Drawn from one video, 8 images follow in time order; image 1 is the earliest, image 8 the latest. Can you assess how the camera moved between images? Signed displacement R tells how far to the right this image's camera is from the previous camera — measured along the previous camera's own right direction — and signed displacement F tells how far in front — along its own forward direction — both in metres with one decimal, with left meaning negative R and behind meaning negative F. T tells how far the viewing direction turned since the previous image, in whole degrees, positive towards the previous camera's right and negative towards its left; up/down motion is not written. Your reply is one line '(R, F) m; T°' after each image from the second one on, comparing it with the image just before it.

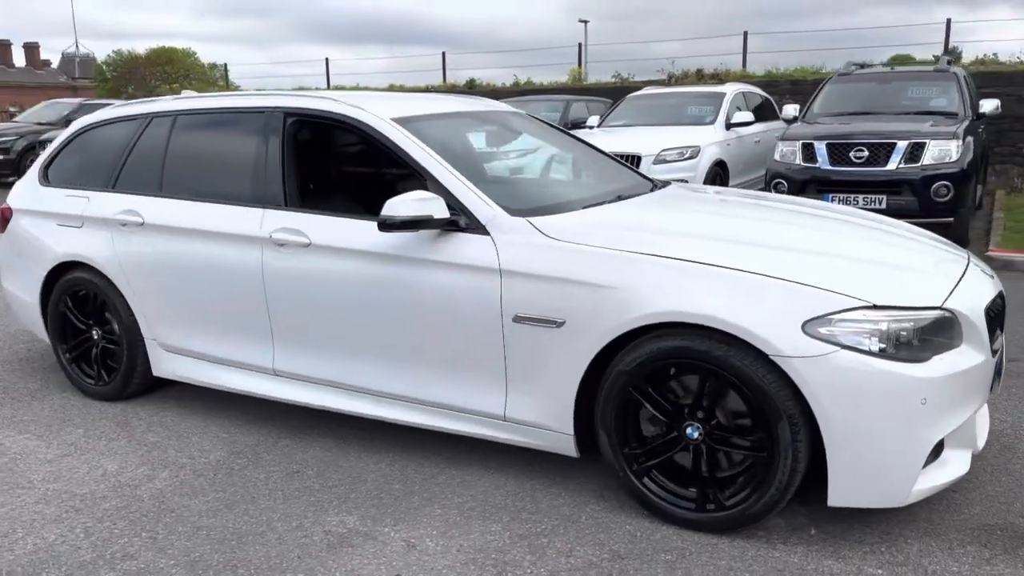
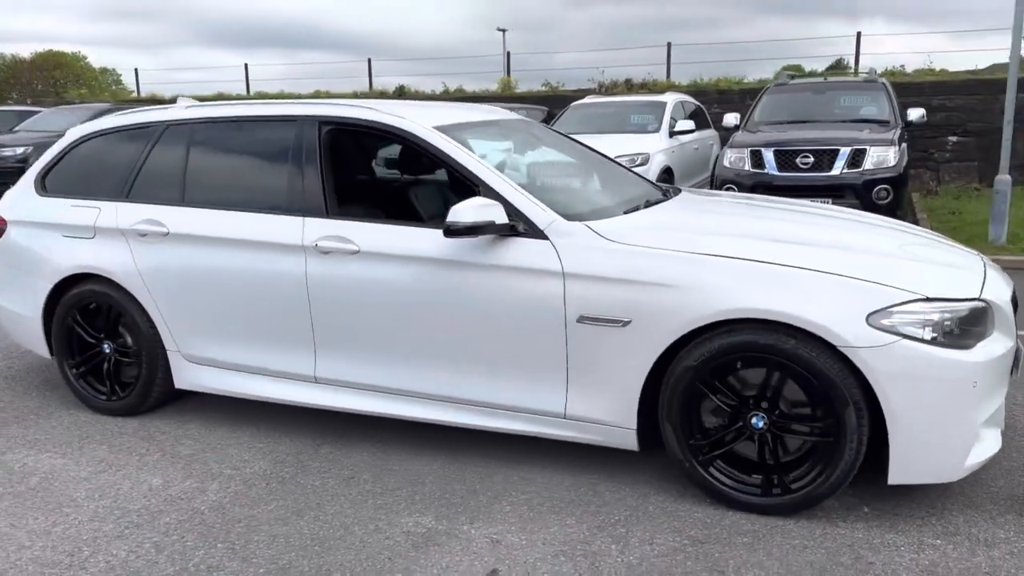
(-0.6, -0.1) m; +6°
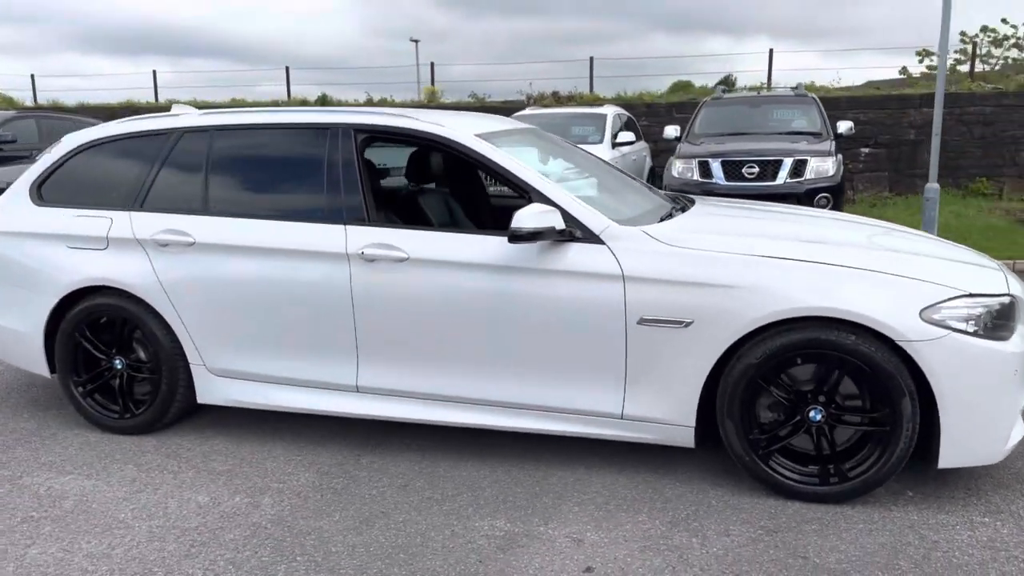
(-0.6, 0.0) m; +7°
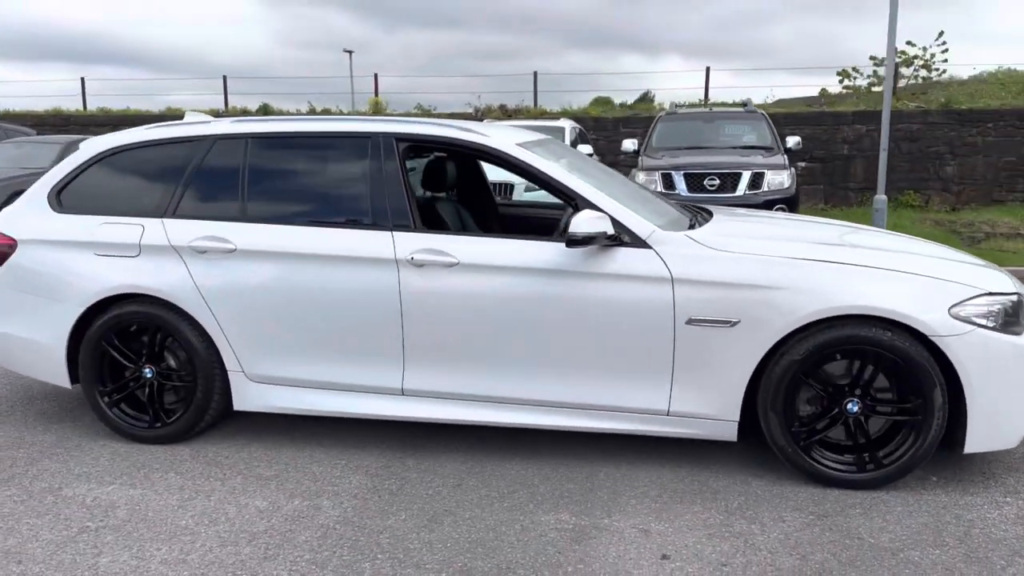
(-0.6, -0.1) m; +5°
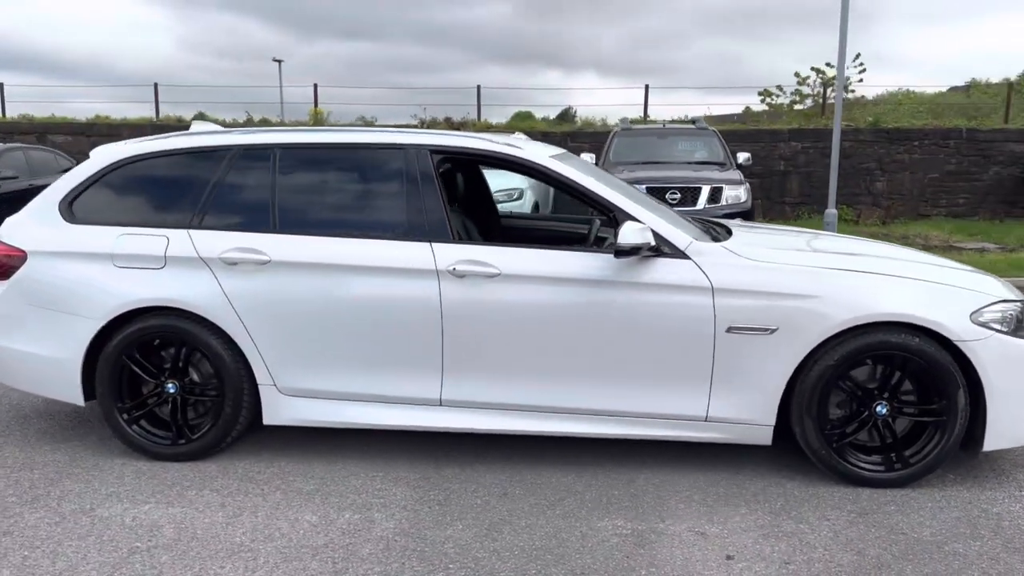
(-0.5, 0.0) m; +5°
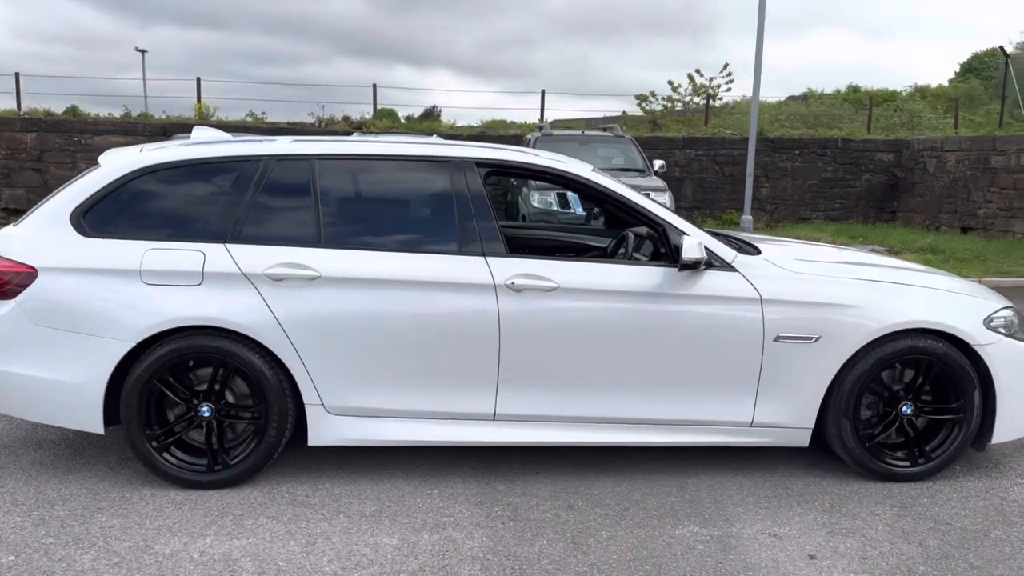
(-0.9, +0.1) m; +9°
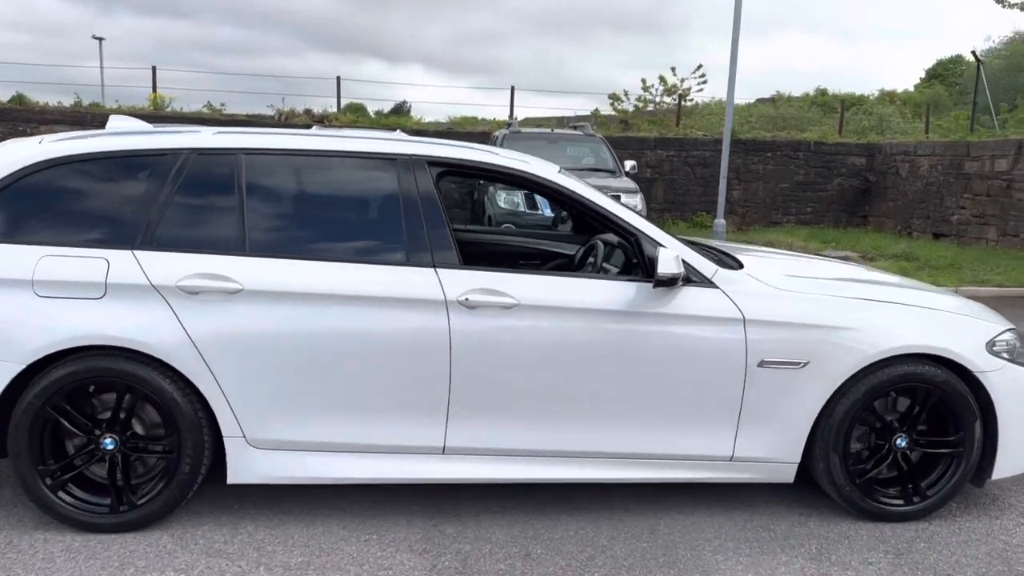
(+0.1, +0.4) m; +2°
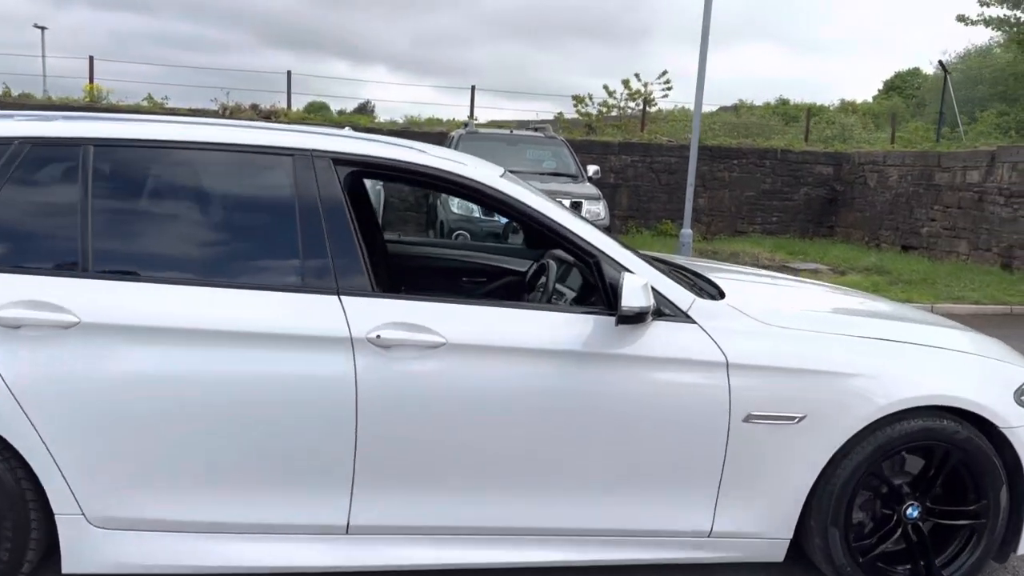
(+0.1, +0.7) m; +3°
